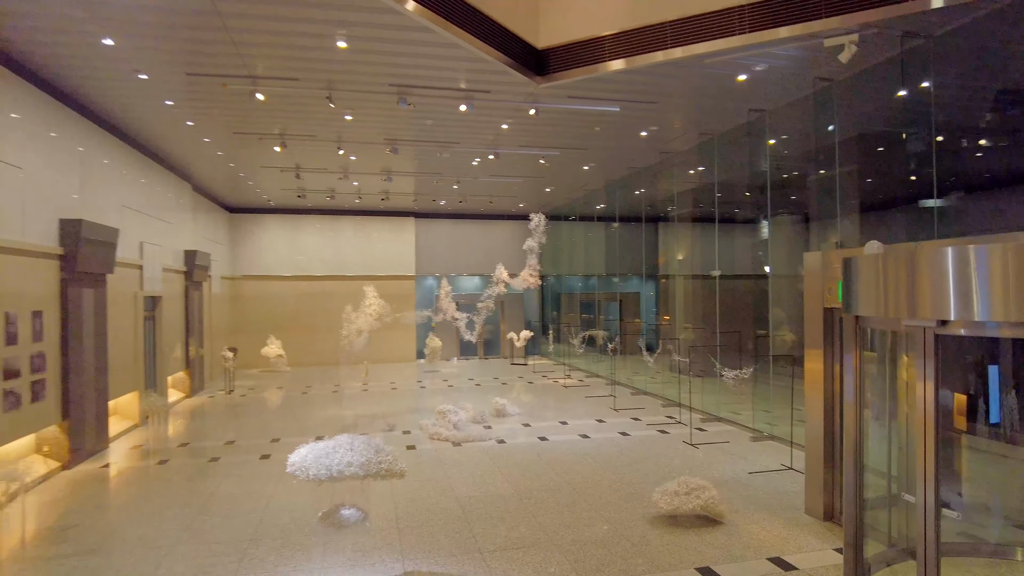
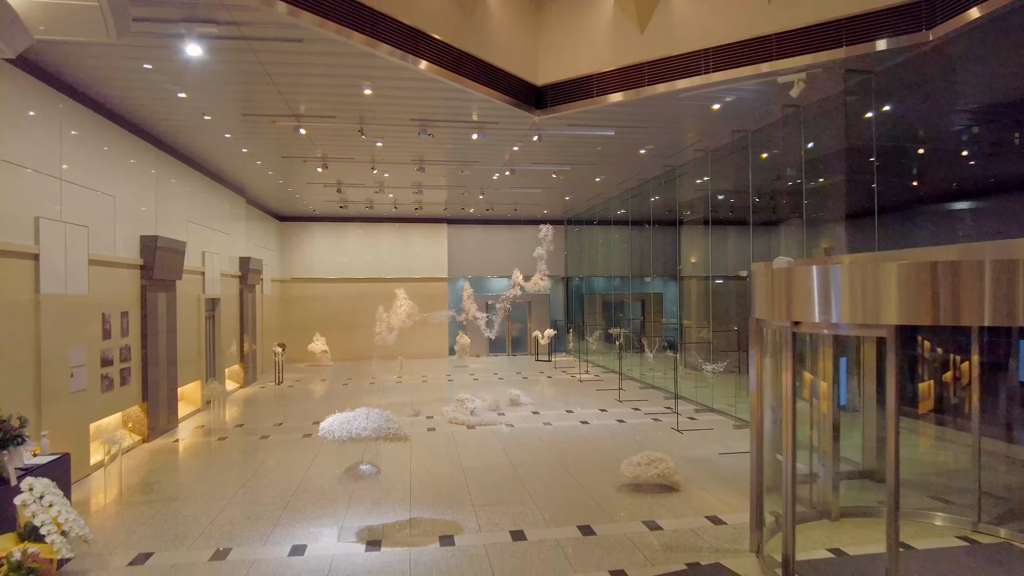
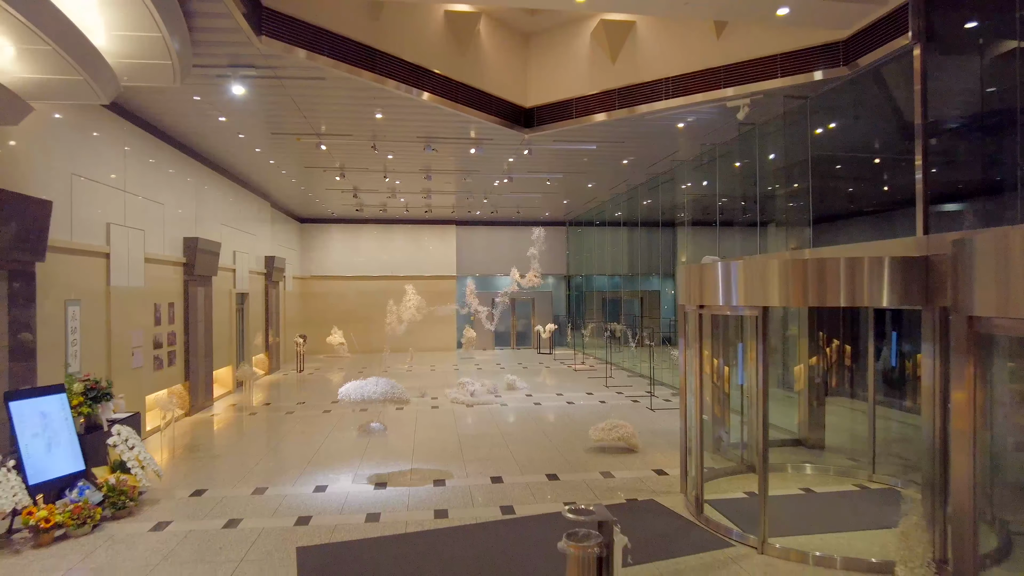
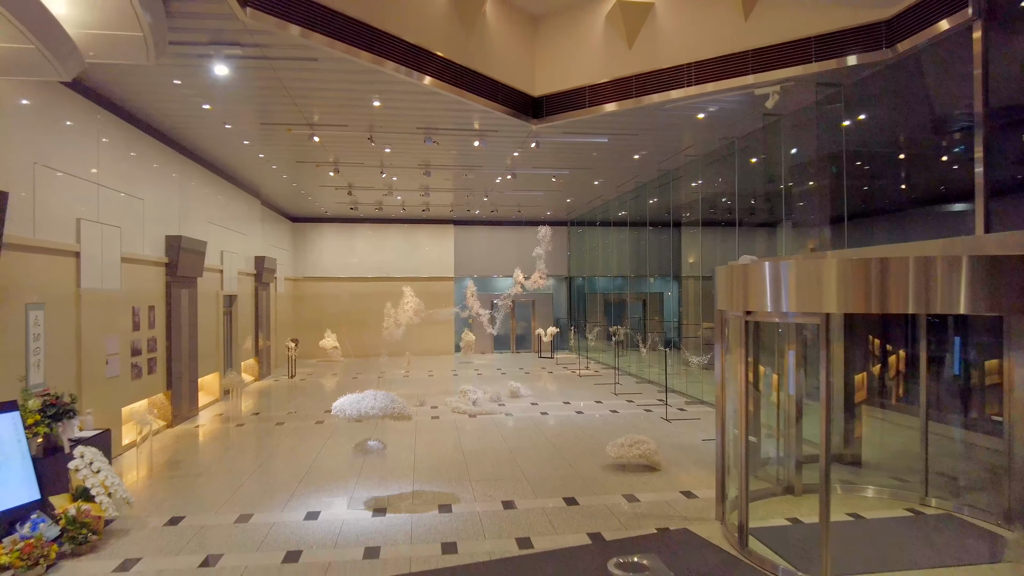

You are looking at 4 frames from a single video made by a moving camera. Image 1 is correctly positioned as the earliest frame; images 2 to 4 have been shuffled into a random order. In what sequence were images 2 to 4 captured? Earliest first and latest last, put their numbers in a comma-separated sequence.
2, 4, 3
